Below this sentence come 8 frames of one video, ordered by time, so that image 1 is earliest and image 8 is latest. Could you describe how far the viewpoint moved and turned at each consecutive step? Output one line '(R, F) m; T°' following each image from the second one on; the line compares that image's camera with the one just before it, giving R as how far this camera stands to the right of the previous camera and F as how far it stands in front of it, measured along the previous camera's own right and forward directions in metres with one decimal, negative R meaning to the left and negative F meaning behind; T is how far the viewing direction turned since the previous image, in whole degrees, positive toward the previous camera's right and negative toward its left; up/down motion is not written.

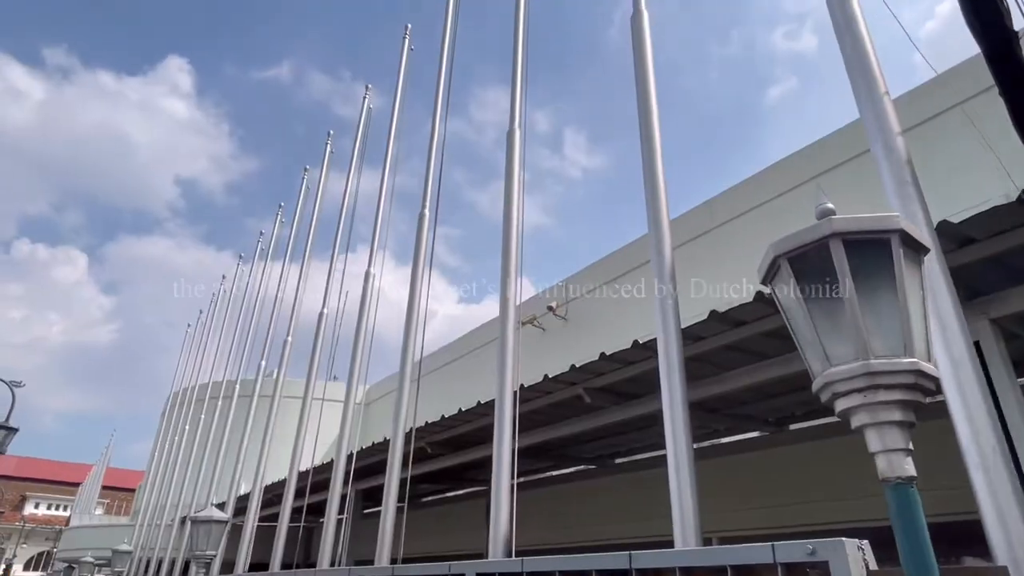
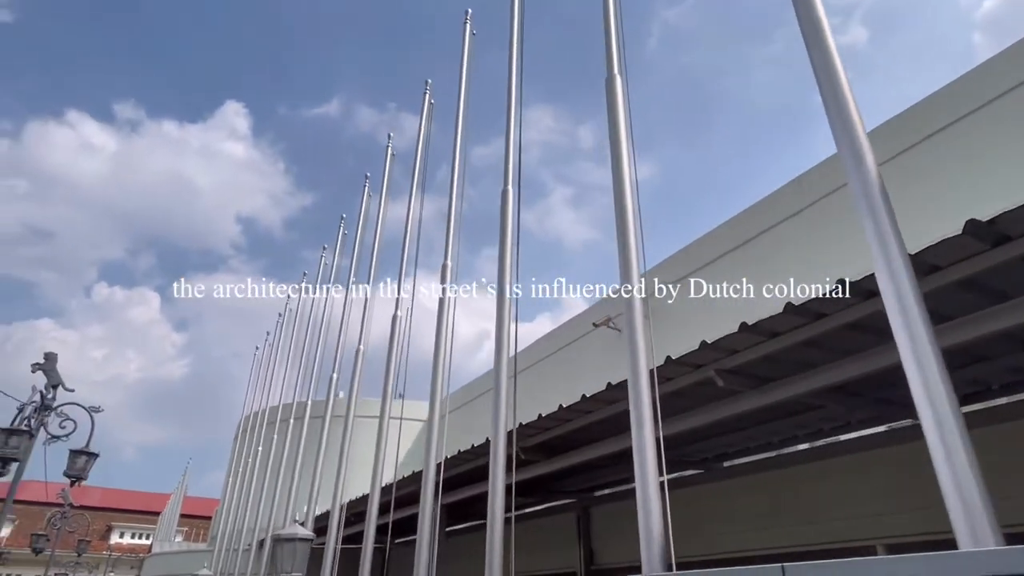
(-0.4, +0.6) m; -5°
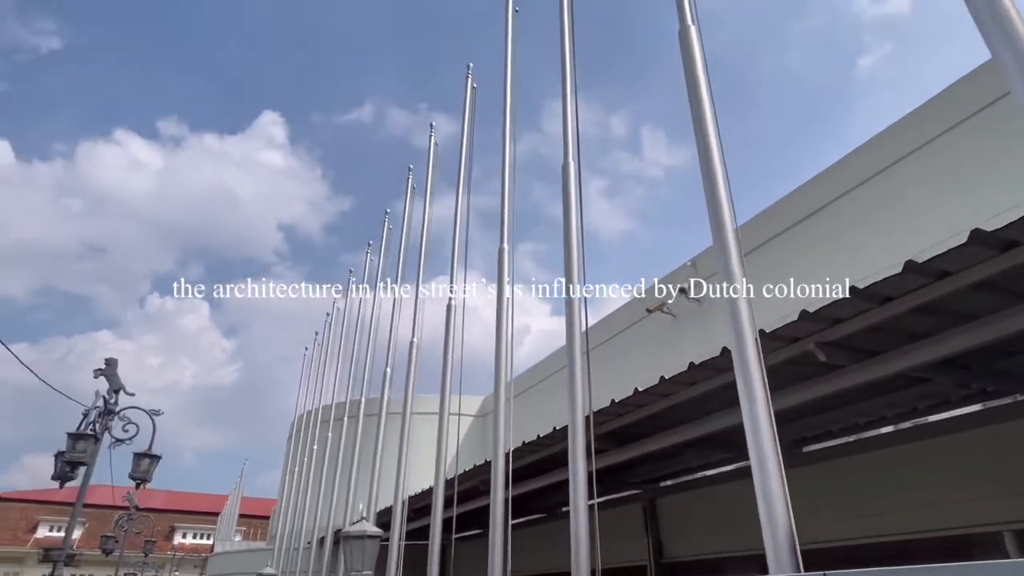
(-0.2, +0.2) m; -4°
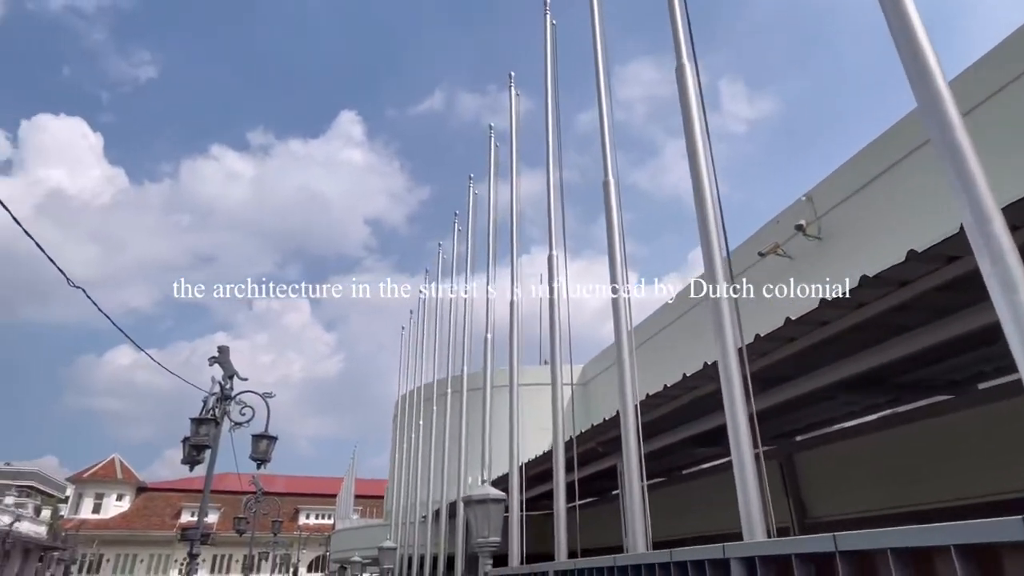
(-0.2, +0.5) m; -8°
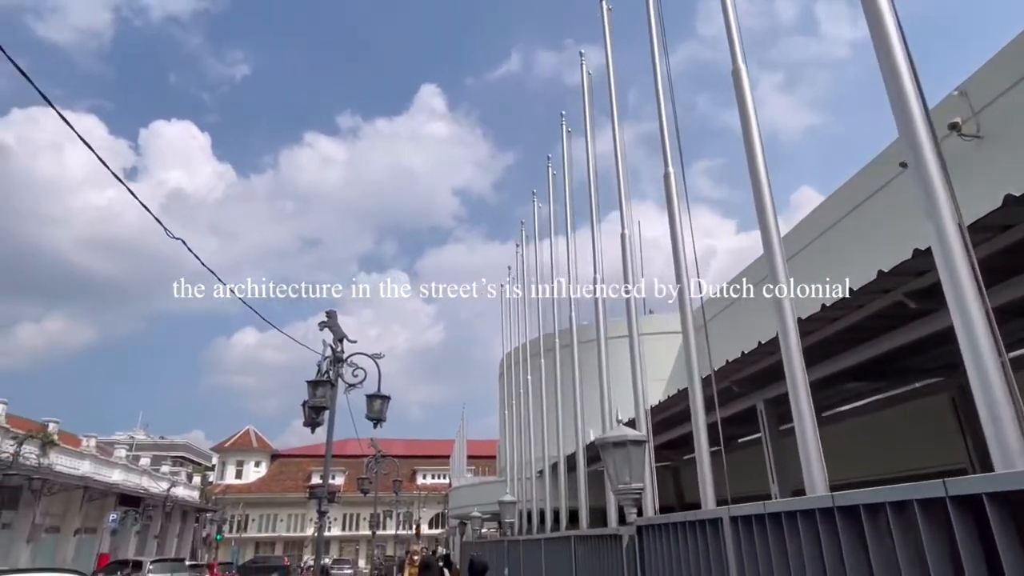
(-0.2, +0.5) m; -9°
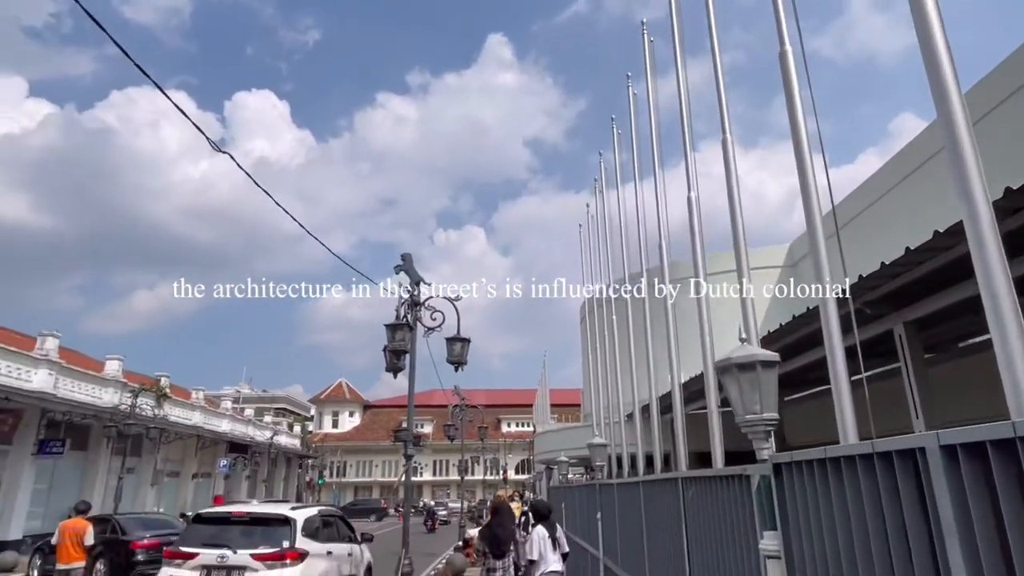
(-0.1, +0.6) m; -7°
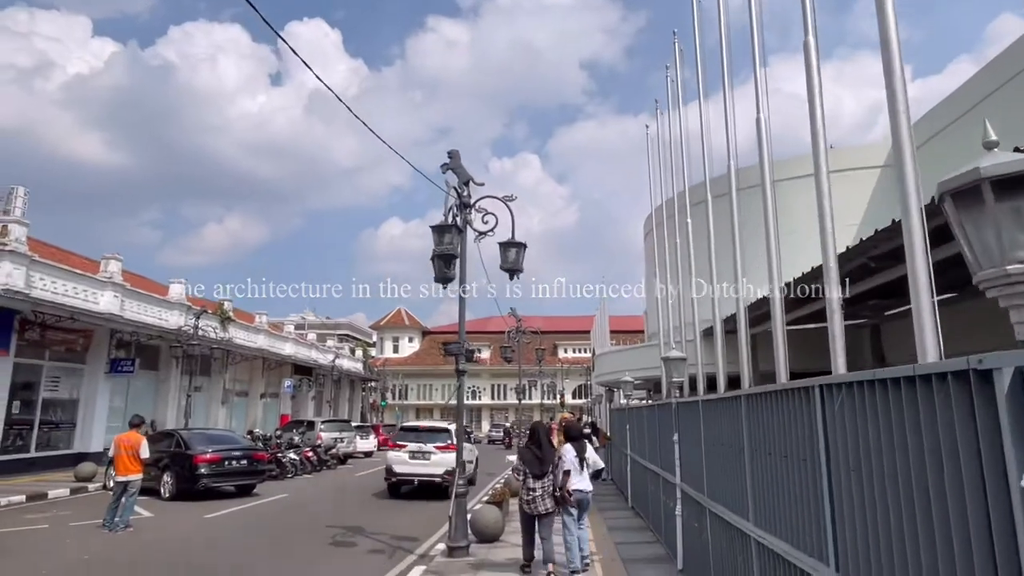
(-0.1, +1.1) m; -5°
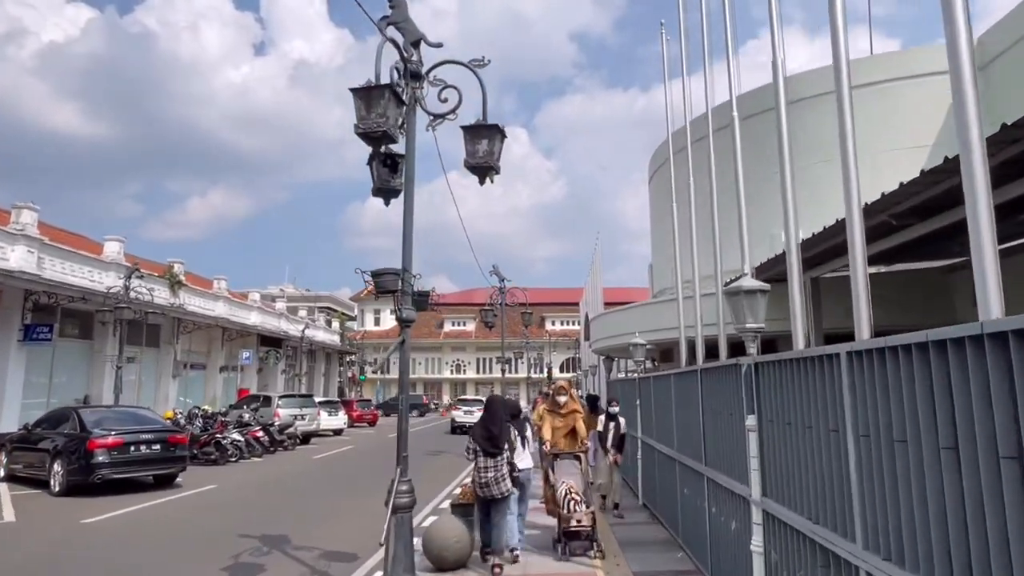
(+0.2, +2.9) m; +1°
